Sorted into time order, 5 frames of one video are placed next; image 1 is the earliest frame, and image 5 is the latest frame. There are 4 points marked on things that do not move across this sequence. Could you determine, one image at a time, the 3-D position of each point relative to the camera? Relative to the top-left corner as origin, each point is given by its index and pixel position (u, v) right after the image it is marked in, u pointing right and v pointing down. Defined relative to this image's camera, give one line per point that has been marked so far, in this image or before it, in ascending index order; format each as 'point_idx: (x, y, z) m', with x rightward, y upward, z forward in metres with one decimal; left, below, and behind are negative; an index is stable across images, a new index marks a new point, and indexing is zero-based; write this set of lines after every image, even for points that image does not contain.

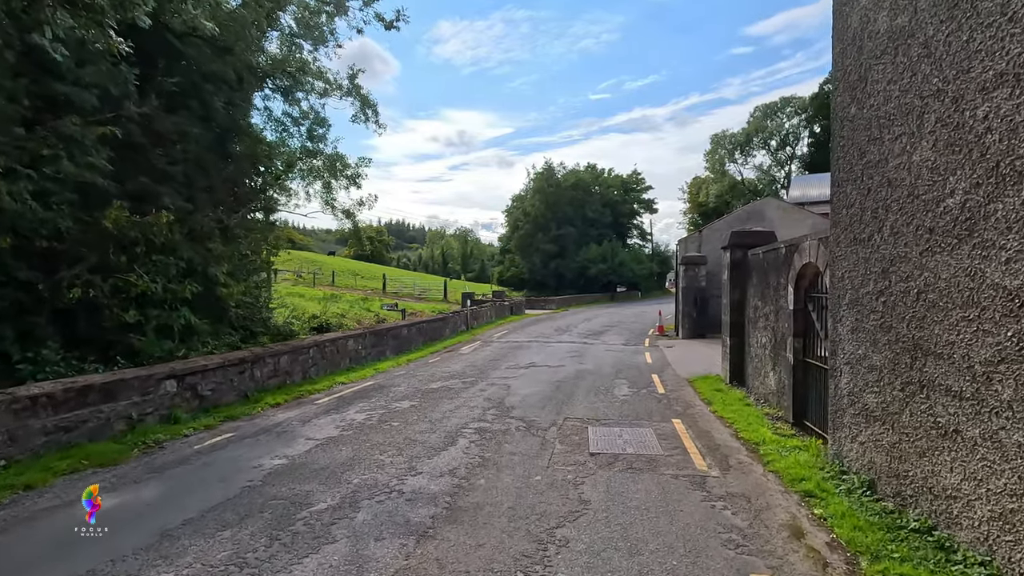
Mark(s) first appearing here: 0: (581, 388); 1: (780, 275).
0: (+1.3, -1.9, +10.2) m
1: (+4.1, +0.2, +8.3) m
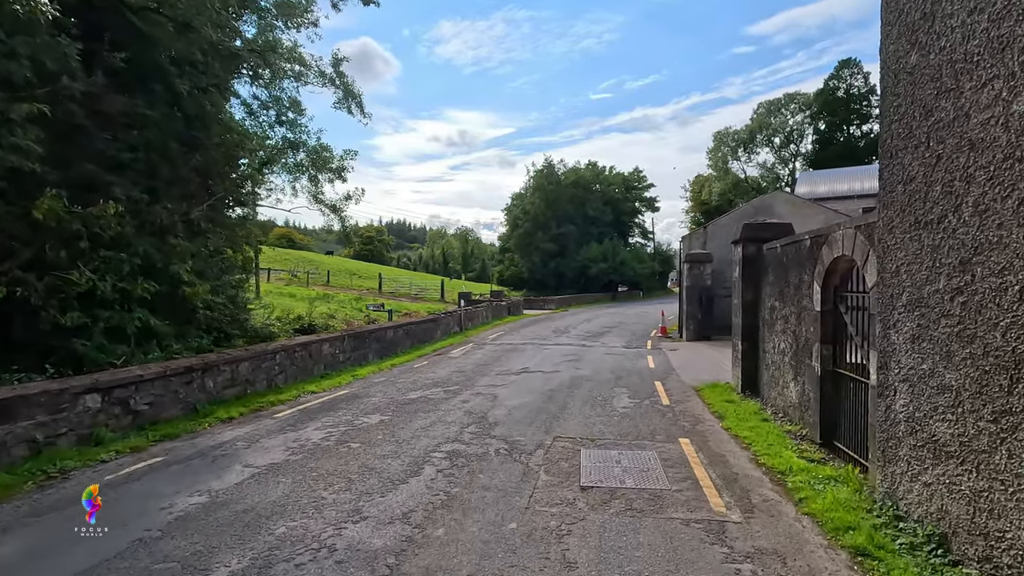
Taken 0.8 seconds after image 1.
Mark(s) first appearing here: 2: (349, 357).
0: (+1.1, -1.9, +9.1) m
1: (+3.9, +0.2, +7.2) m
2: (-3.9, -1.6, +12.9) m
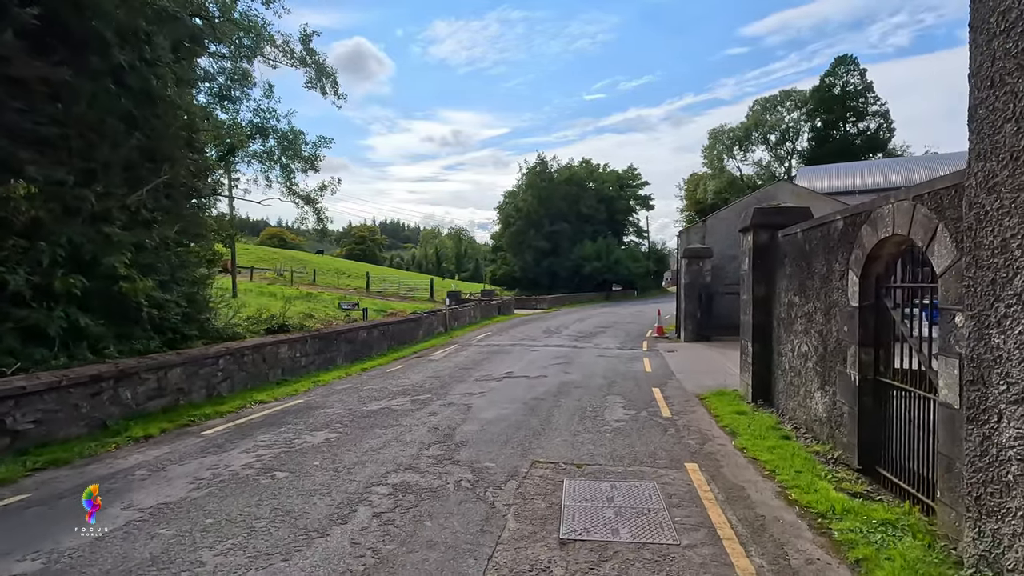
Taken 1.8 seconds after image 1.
0: (+0.7, -1.8, +7.9) m
1: (+3.5, +0.3, +6.0) m
2: (-4.3, -1.6, +11.6) m
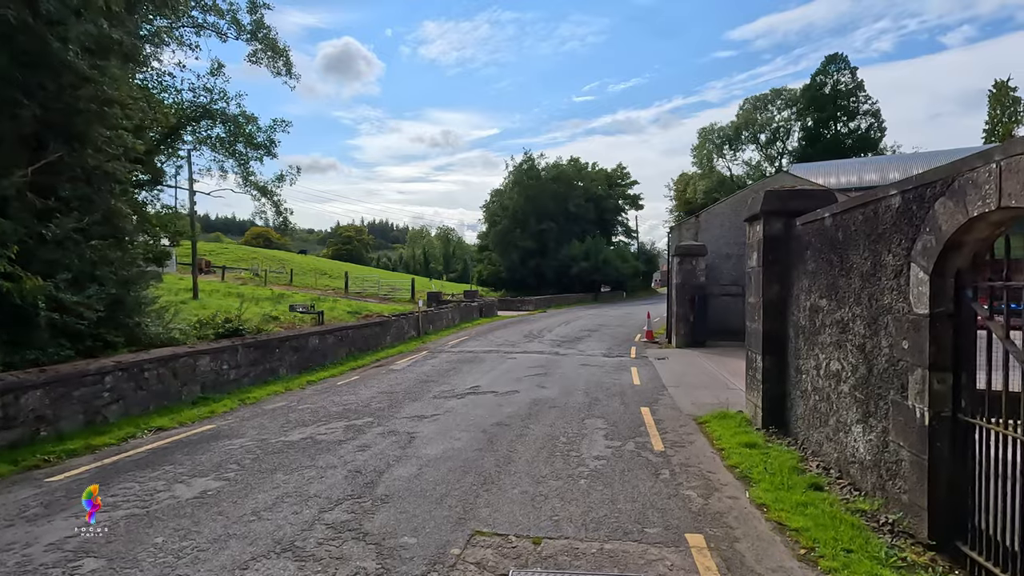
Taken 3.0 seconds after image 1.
0: (+0.2, -1.8, +6.3) m
1: (+3.0, +0.3, +4.4) m
2: (-4.9, -1.6, +9.9) m
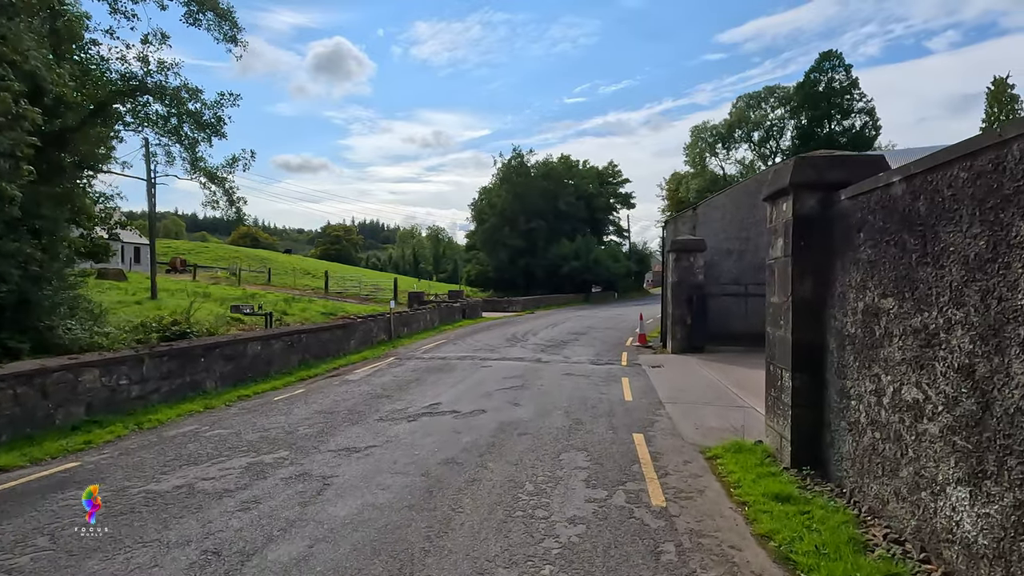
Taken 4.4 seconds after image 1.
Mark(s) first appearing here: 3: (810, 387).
0: (-0.3, -1.7, +4.6) m
1: (+2.6, +0.4, +2.8) m
2: (-5.4, -1.5, +8.2) m
3: (+2.8, -0.9, +5.1) m
